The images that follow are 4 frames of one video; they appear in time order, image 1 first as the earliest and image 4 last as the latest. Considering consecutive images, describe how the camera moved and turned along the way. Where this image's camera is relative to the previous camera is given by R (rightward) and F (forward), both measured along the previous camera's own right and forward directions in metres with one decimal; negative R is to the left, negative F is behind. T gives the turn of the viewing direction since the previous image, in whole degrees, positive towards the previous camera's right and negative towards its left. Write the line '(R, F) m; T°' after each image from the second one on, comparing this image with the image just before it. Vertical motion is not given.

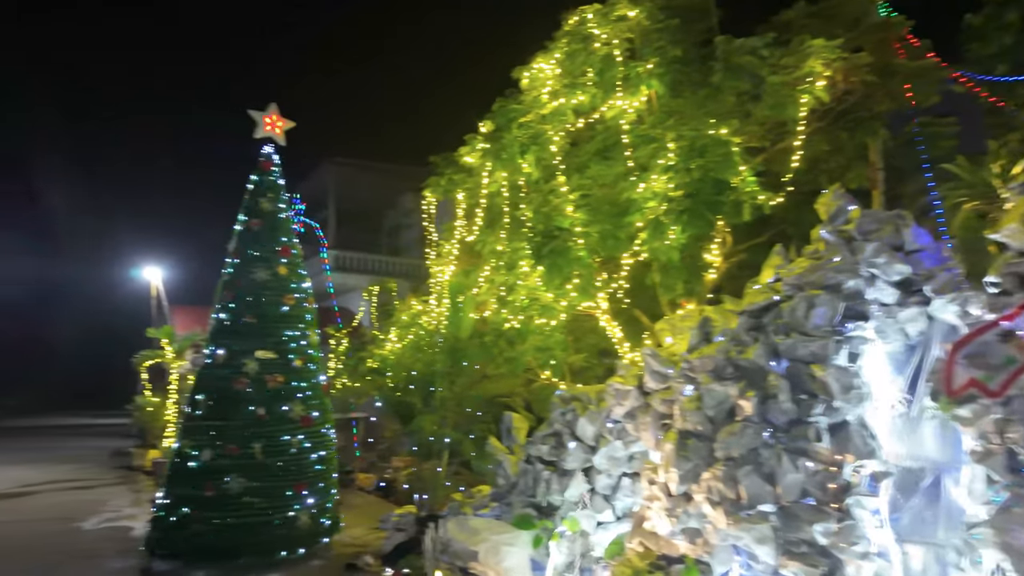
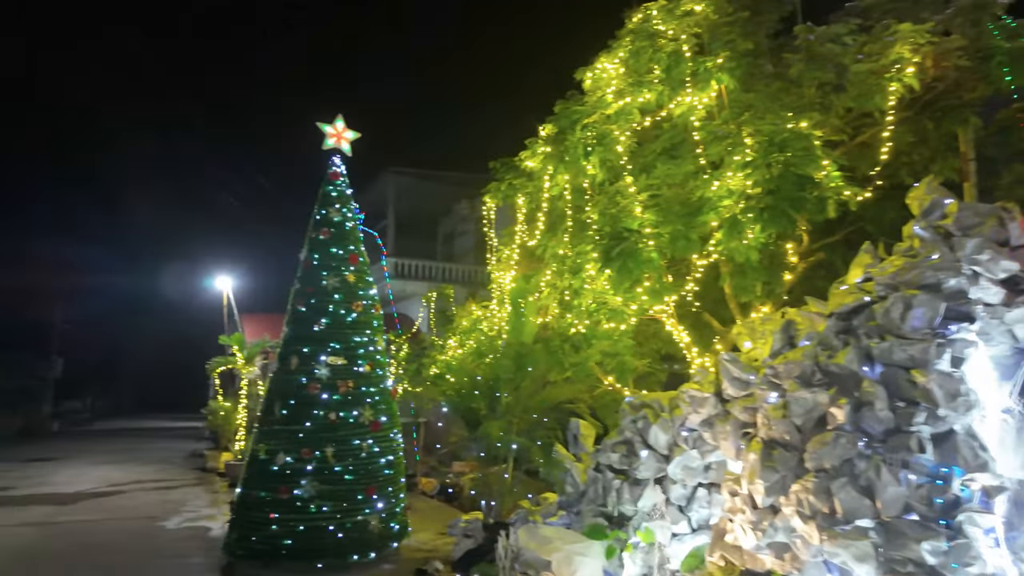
(-0.1, +0.1) m; -5°
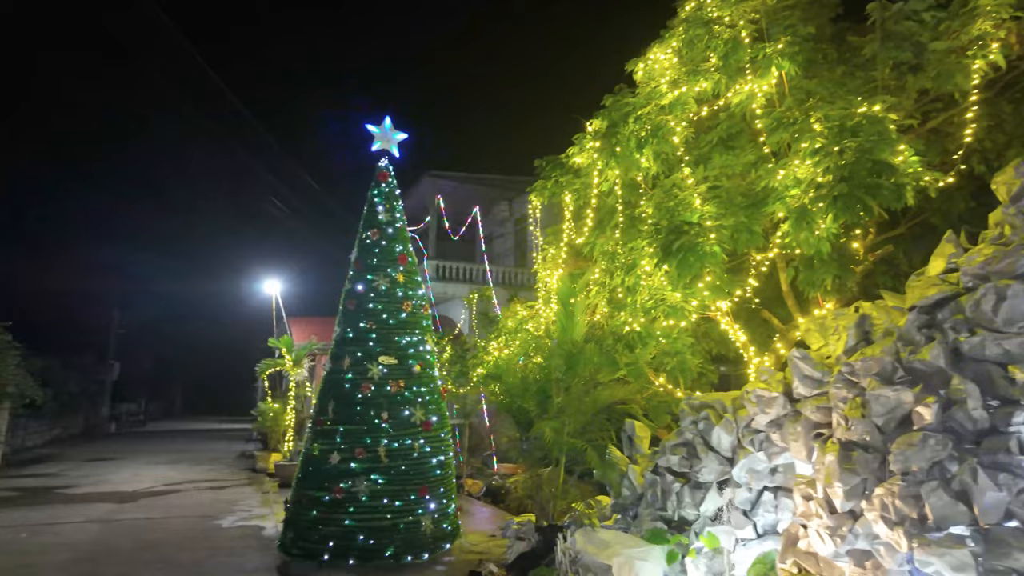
(-0.2, +0.1) m; -3°
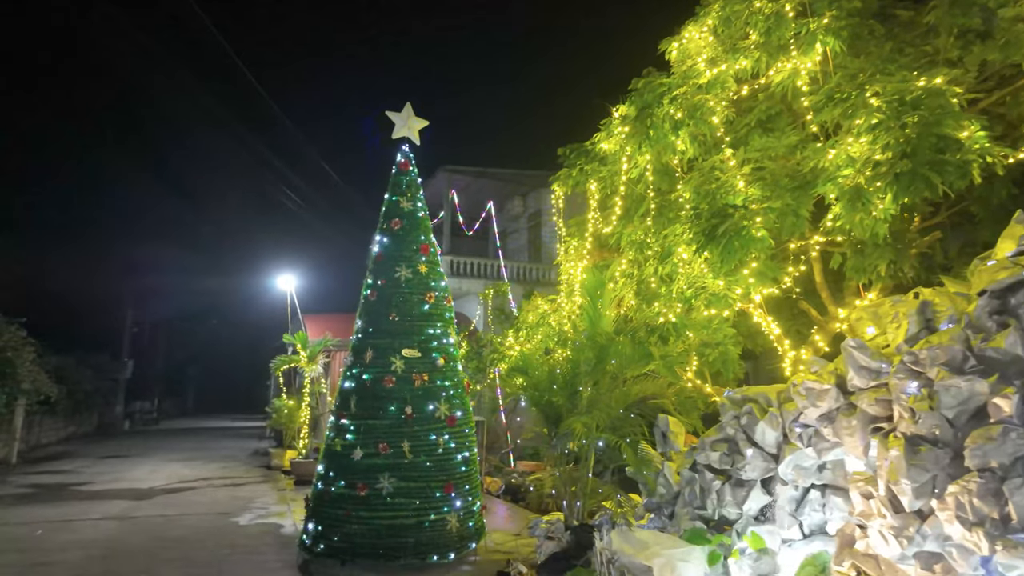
(-0.2, +0.2) m; -1°
